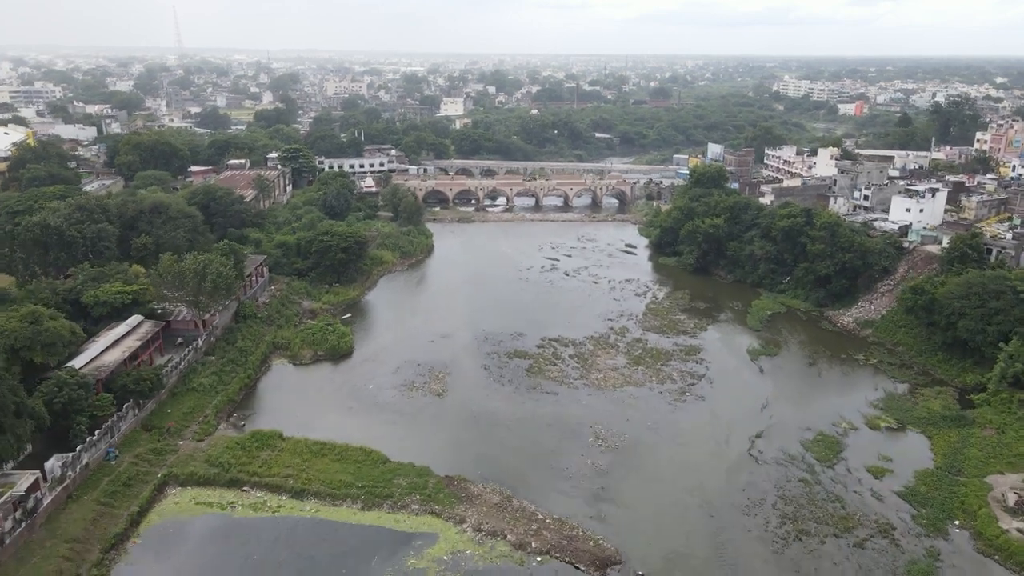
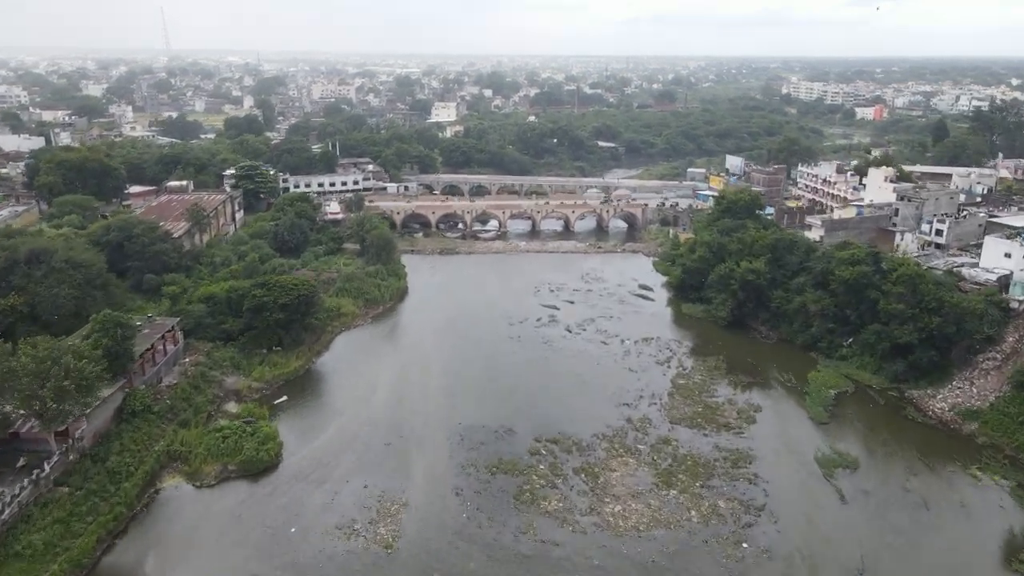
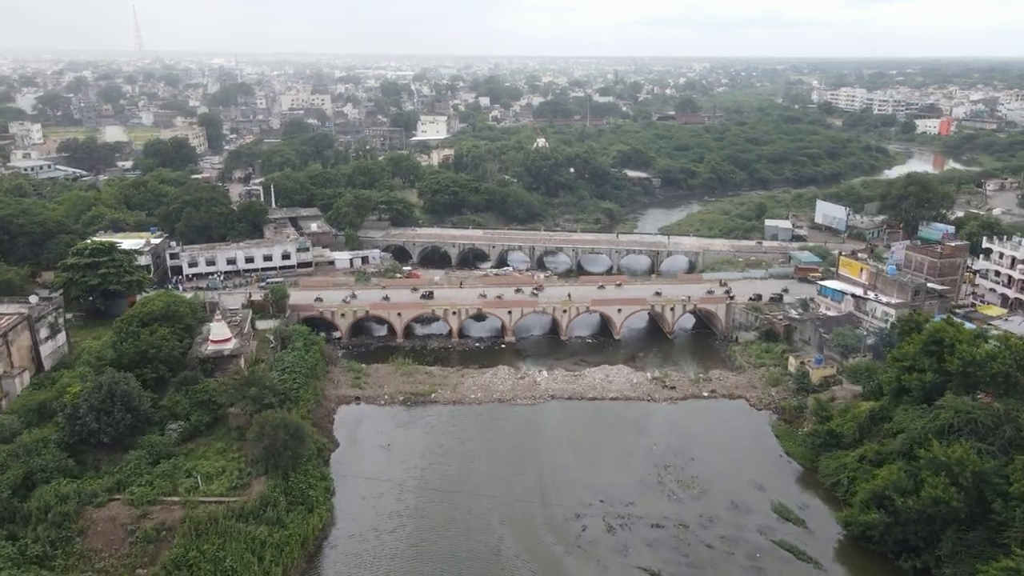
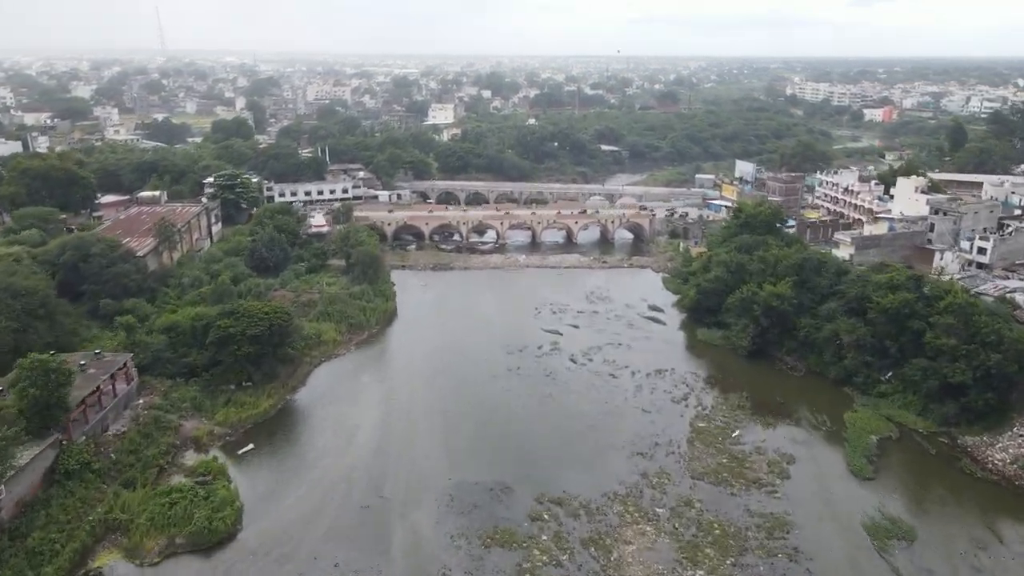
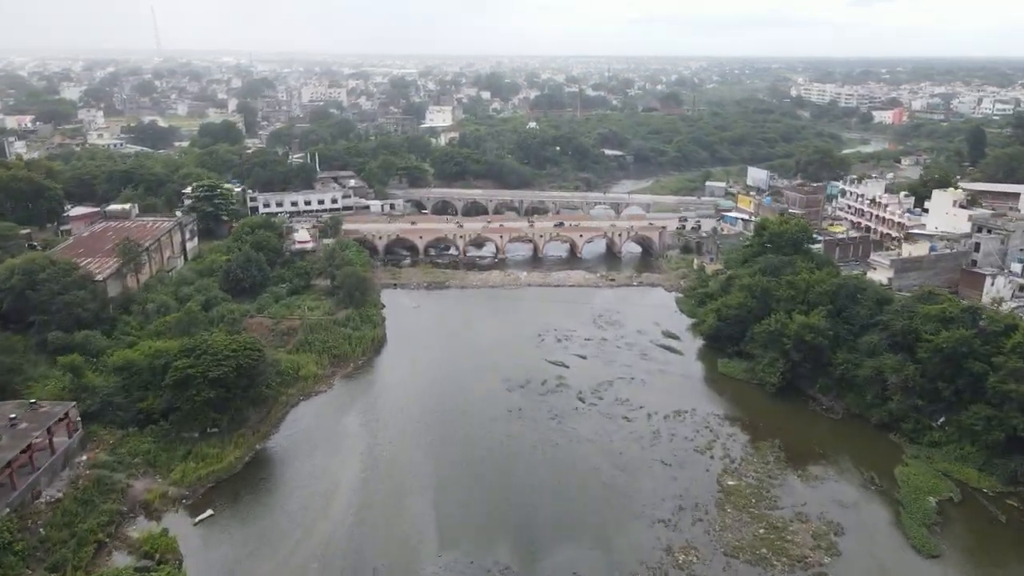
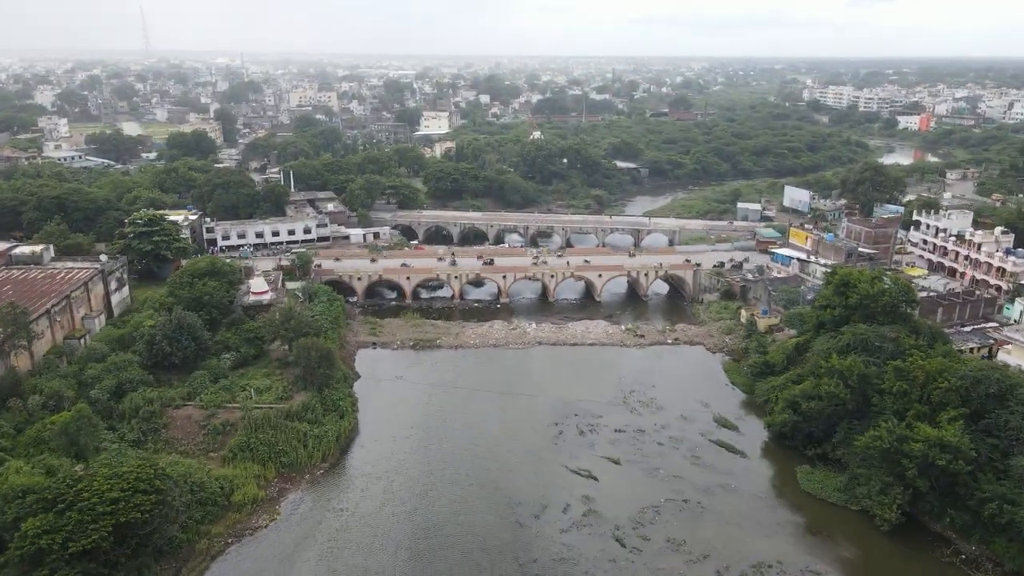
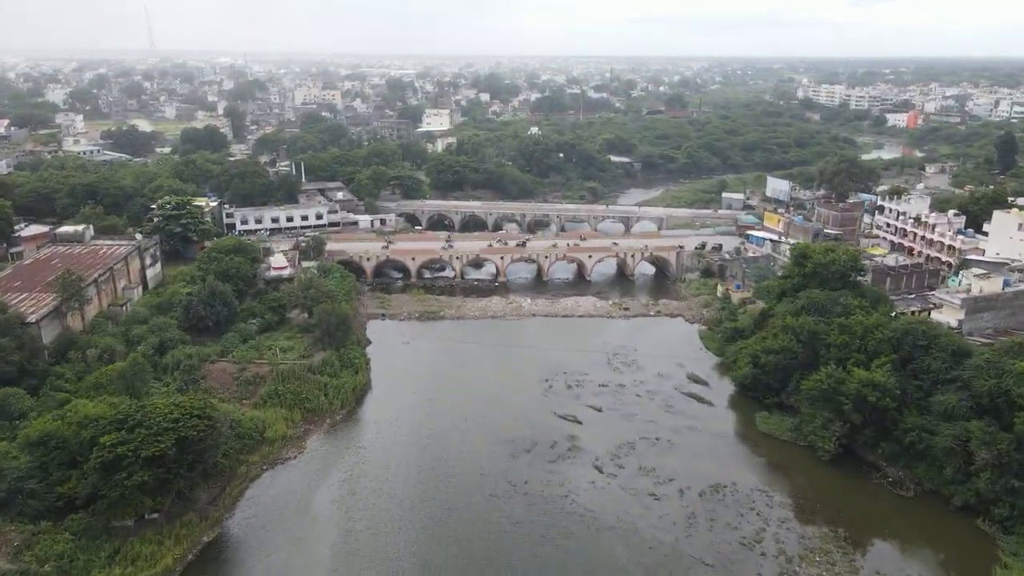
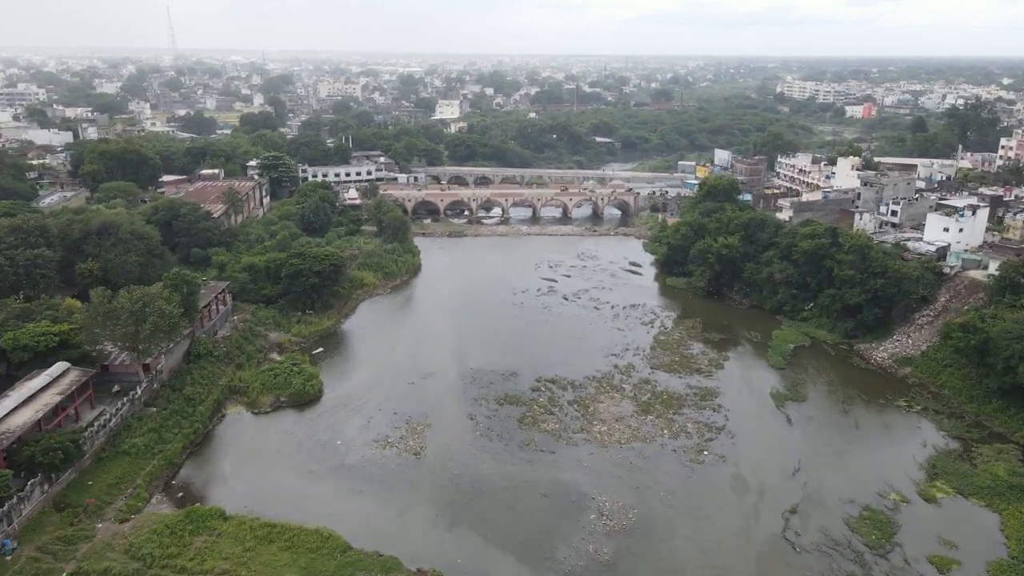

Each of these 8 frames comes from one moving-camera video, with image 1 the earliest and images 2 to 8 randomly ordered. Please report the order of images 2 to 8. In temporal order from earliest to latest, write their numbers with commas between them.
8, 2, 4, 5, 7, 6, 3
